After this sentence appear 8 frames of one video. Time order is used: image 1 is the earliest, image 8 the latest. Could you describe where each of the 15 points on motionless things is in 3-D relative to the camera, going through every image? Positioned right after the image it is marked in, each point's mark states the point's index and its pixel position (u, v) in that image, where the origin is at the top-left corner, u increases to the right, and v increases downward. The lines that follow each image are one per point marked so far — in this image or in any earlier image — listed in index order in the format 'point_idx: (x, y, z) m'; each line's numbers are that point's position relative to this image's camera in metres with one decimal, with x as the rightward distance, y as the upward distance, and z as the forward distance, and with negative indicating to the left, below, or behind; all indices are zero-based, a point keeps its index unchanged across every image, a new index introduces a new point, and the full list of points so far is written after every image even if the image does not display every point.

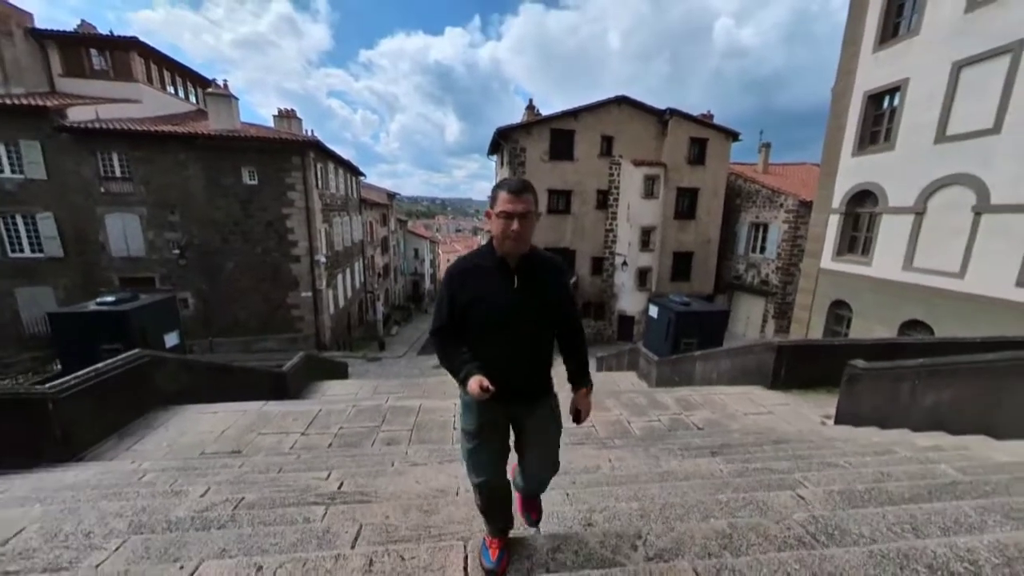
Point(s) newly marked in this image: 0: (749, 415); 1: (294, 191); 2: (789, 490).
0: (+3.1, -1.7, +4.7) m
1: (-8.5, +3.8, +14.1) m
2: (+1.5, -1.1, +1.9) m
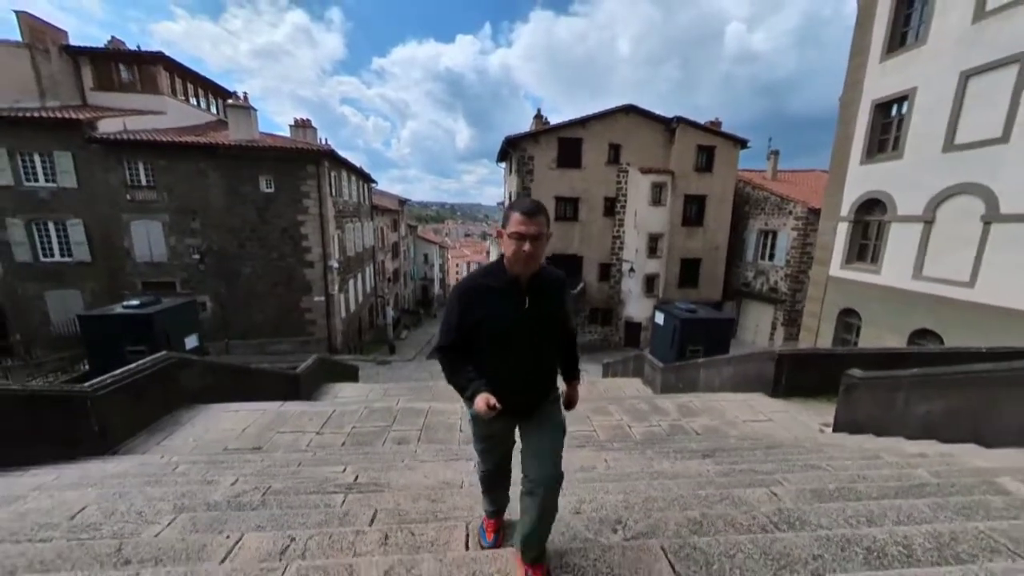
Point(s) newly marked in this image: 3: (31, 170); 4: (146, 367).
0: (+3.2, -1.8, +4.9) m
1: (-8.2, +3.6, +14.5) m
2: (+1.5, -1.2, +2.1) m
3: (-17.3, +4.2, +12.9) m
4: (-4.7, -1.0, +4.6) m
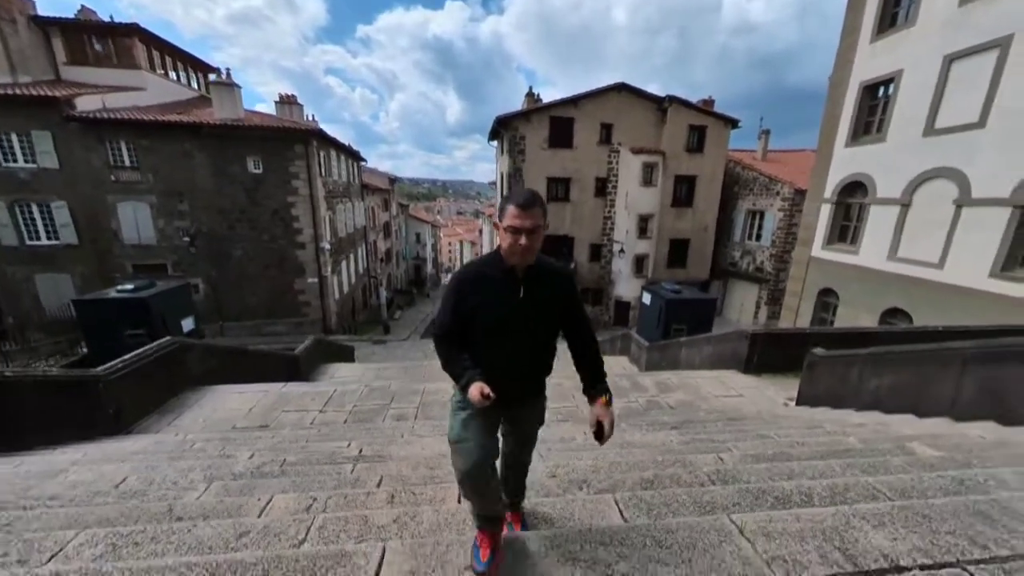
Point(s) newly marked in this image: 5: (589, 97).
0: (+3.1, -1.6, +5.3) m
1: (-8.6, +4.4, +14.4) m
2: (+1.4, -1.1, +2.4) m
3: (-17.6, +4.8, +12.5) m
4: (-4.9, -0.8, +4.8) m
5: (+3.5, +8.7, +16.1) m
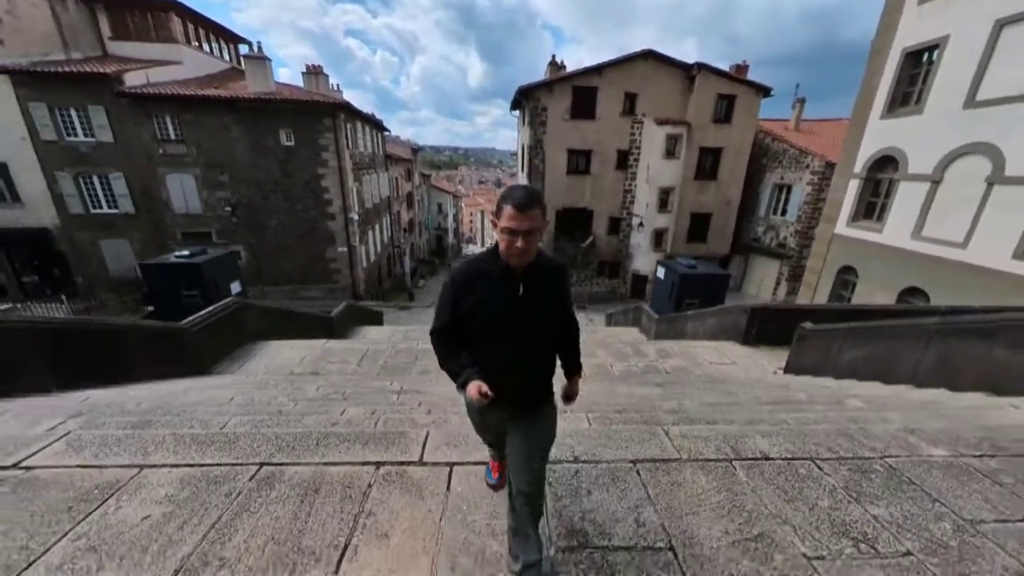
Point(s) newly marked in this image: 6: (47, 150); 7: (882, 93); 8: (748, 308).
0: (+3.3, -1.2, +5.8) m
1: (-7.7, +5.7, +15.0) m
2: (+1.4, -0.9, +3.0) m
3: (-16.8, +6.2, +13.7) m
4: (-4.7, -0.3, +5.8) m
5: (+4.5, +9.9, +15.7) m
6: (-17.9, +5.3, +13.8) m
7: (+11.2, +5.9, +10.8) m
8: (+4.2, -0.4, +6.5) m
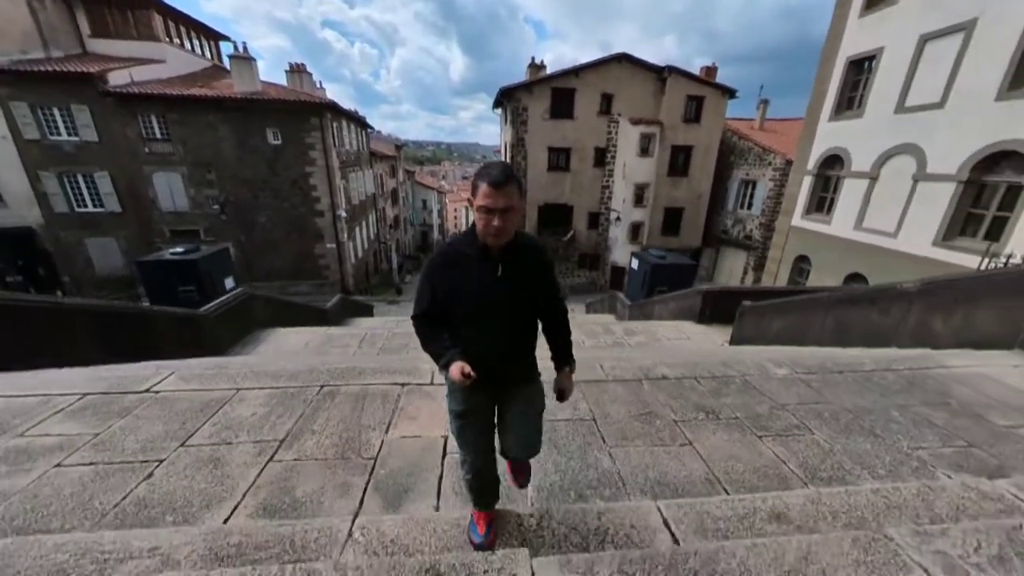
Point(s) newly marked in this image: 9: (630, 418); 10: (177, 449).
0: (+3.0, -0.9, +6.7) m
1: (-8.5, +5.9, +15.4) m
2: (+1.3, -0.7, +3.9) m
3: (-17.5, +6.3, +13.7) m
4: (-5.0, -0.2, +6.4) m
5: (+3.7, +10.3, +16.6) m
6: (-18.6, +5.4, +13.8) m
7: (+10.6, +6.3, +11.9) m
8: (+3.9, -0.1, +7.4) m
9: (+0.7, -0.8, +2.2) m
10: (-1.8, -0.9, +1.9) m
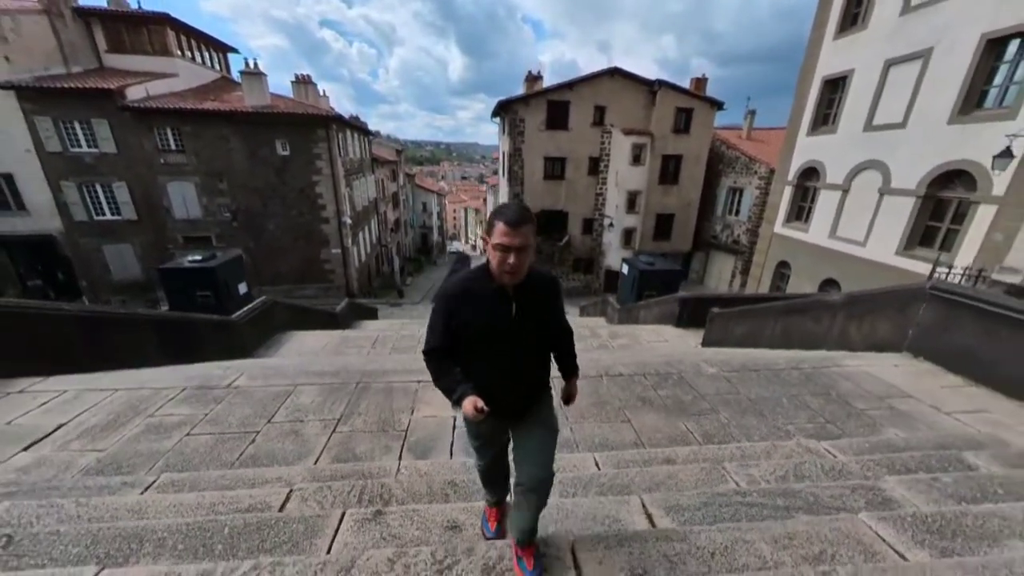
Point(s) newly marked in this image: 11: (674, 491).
0: (+2.9, -1.1, +7.5) m
1: (-8.6, +5.8, +16.2) m
2: (+1.2, -0.9, +4.7) m
3: (-17.6, +6.1, +14.4) m
4: (-5.1, -0.3, +7.1) m
5: (+3.5, +10.1, +17.4) m
6: (-18.7, +5.2, +14.6) m
7: (+10.5, +6.2, +12.7) m
8: (+3.8, -0.2, +8.2) m
9: (+0.6, -1.0, +3.0) m
10: (-1.9, -1.0, +2.7) m
11: (+0.8, -1.0, +1.8) m
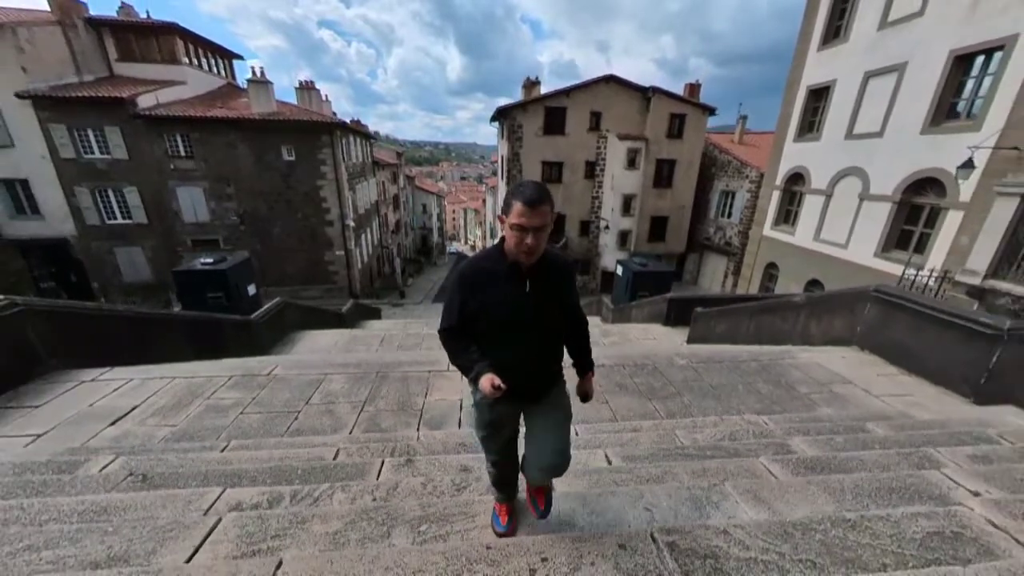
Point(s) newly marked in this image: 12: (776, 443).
0: (+2.8, -1.1, +8.1) m
1: (-8.7, +5.7, +16.7) m
2: (+1.1, -0.9, +5.2) m
3: (-17.7, +6.0, +14.9) m
4: (-5.1, -0.4, +7.7) m
5: (+3.4, +10.1, +17.9) m
6: (-18.8, +5.1, +15.1) m
7: (+10.4, +6.2, +13.3) m
8: (+3.8, -0.2, +8.8) m
9: (+0.6, -1.0, +3.5) m
10: (-1.9, -1.1, +3.3) m
11: (+0.8, -1.0, +2.4) m
12: (+1.7, -1.0, +2.3) m
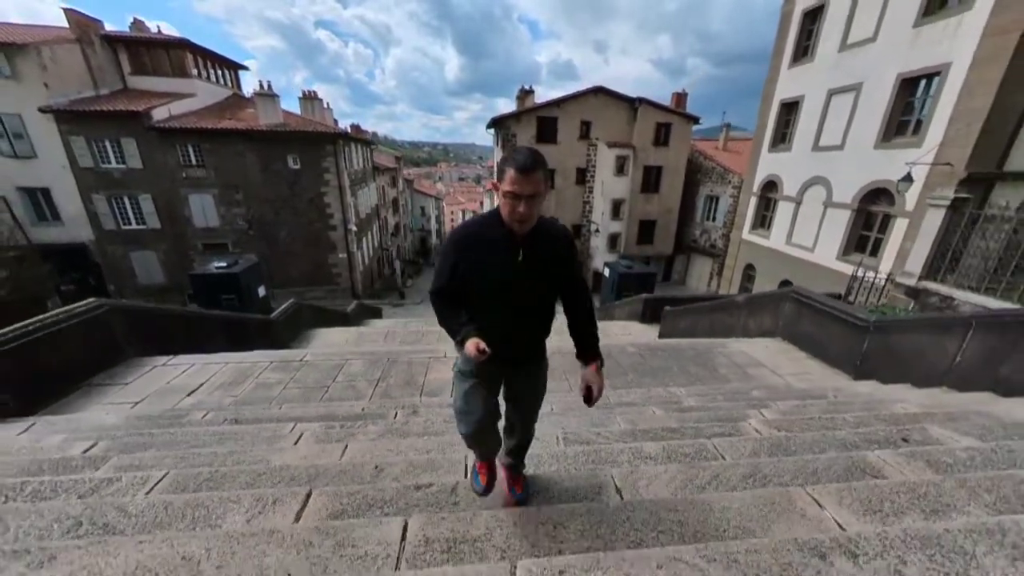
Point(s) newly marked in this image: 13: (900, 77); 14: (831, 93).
0: (+2.6, -1.2, +9.1) m
1: (-9.0, +5.6, +17.6) m
2: (+0.9, -1.0, +6.2) m
3: (-18.0, +5.9, +15.8) m
4: (-5.3, -0.4, +8.6) m
5: (+3.1, +10.0, +18.9) m
6: (-19.1, +5.0, +16.0) m
7: (+10.1, +6.1, +14.3) m
8: (+3.5, -0.3, +9.8) m
9: (+0.4, -1.0, +4.5) m
10: (-2.1, -1.1, +4.2) m
11: (+0.6, -1.1, +3.3) m
12: (+1.5, -1.0, +3.3) m
13: (+10.4, +5.7, +9.7) m
14: (+10.3, +6.2, +11.7) m
